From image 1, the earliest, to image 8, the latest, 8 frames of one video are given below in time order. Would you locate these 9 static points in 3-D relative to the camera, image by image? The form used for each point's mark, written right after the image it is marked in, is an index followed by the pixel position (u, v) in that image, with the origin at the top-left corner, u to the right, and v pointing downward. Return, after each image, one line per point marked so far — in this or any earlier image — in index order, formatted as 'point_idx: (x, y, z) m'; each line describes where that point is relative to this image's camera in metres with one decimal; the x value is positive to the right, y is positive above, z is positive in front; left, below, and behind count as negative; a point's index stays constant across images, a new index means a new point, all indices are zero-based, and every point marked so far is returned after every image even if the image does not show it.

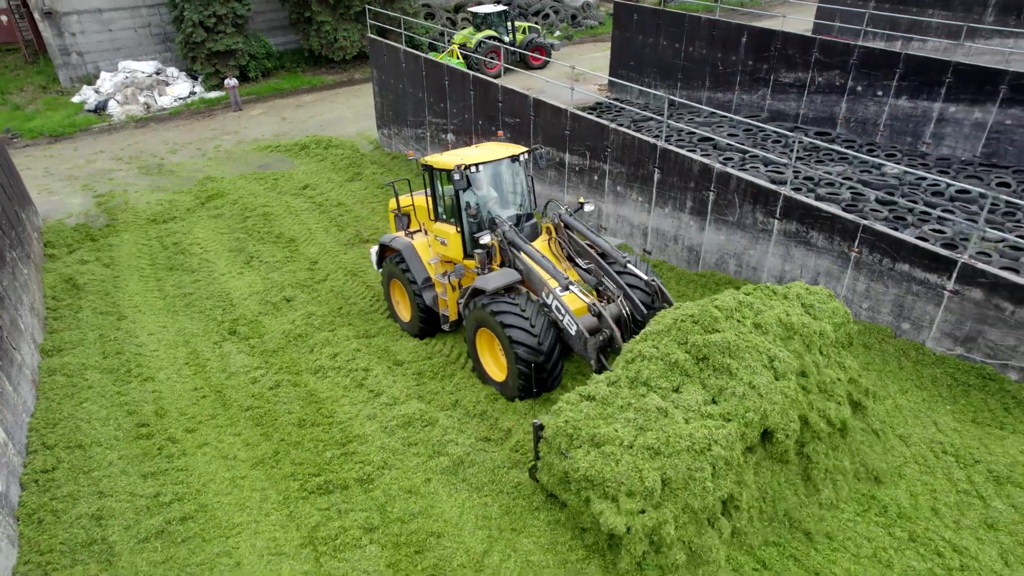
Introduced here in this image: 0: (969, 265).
0: (+3.7, +0.2, +5.7) m
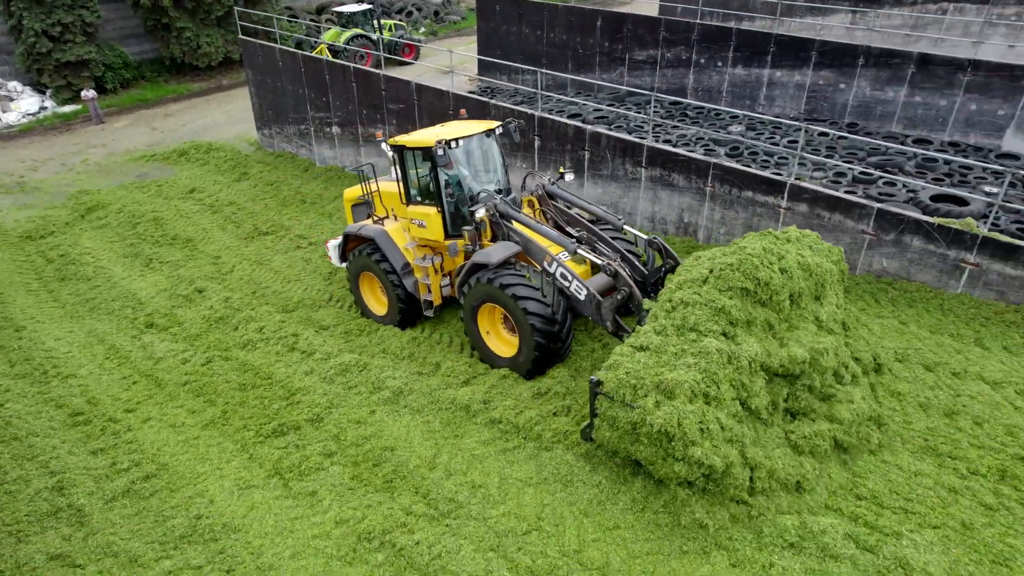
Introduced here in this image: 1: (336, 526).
0: (+2.9, +1.1, +7.1) m
1: (-1.2, -1.6, +4.6) m
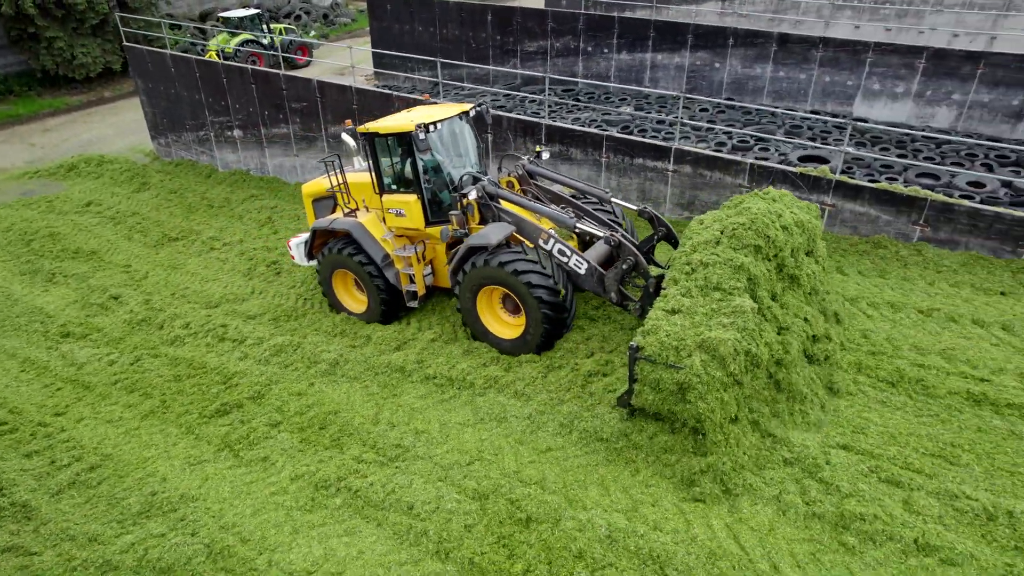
0: (+1.9, +1.6, +7.9) m
1: (-1.6, -1.4, +5.0) m
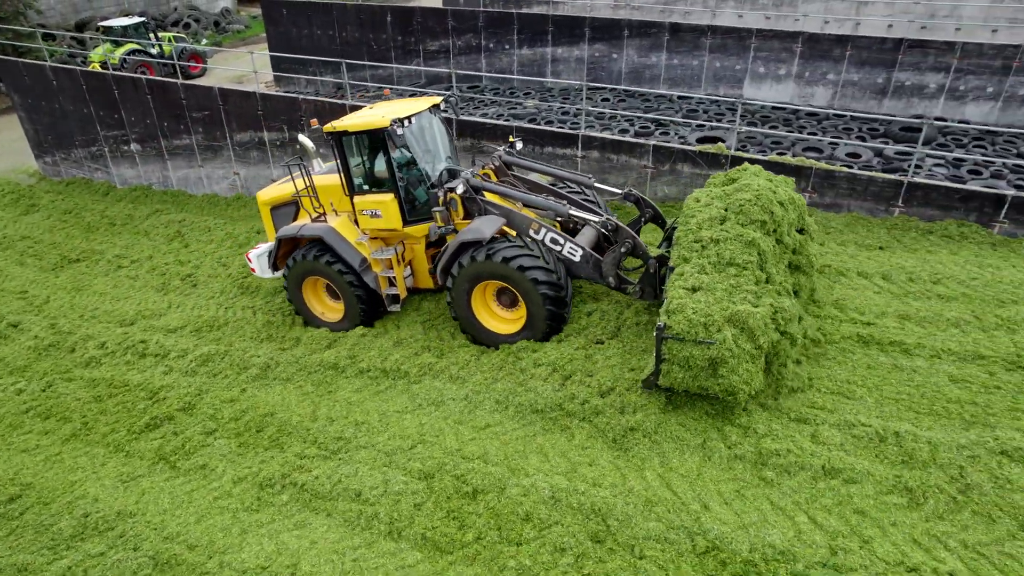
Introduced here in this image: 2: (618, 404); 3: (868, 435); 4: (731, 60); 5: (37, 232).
0: (+0.9, +1.8, +8.3) m
1: (-2.0, -1.4, +5.0) m
2: (+0.8, -0.8, +5.0) m
3: (+2.3, -0.9, +4.5) m
4: (+3.8, +4.0, +12.1) m
5: (-8.1, +1.0, +12.0) m
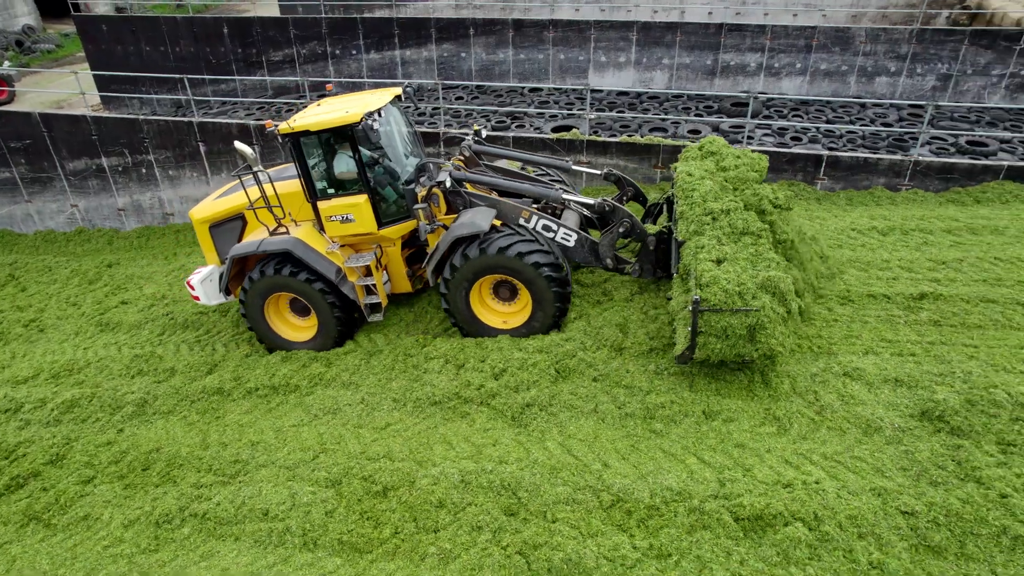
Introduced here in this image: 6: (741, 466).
0: (-0.8, +1.8, +8.4) m
1: (-2.6, -1.6, +4.7) m
2: (0.0, -0.7, +5.2) m
3: (+1.6, -0.6, +5.0) m
4: (+1.1, +4.3, +12.7) m
5: (-10.2, -0.1, +10.4) m
6: (+1.4, -1.1, +4.2) m
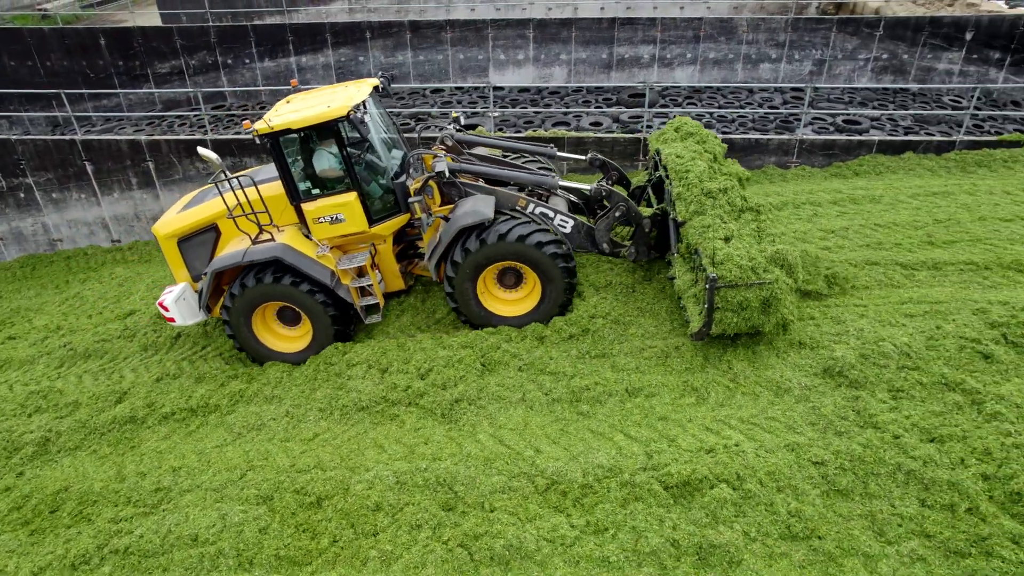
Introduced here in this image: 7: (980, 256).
0: (-1.9, +1.8, +8.3) m
1: (-3.0, -1.8, +4.4) m
2: (-0.6, -0.7, +5.3) m
3: (+1.1, -0.5, +5.3) m
4: (-0.7, +4.3, +12.8) m
5: (-11.3, -0.9, +9.2) m
6: (+1.0, -1.0, +4.4) m
7: (+4.2, +0.3, +6.3) m
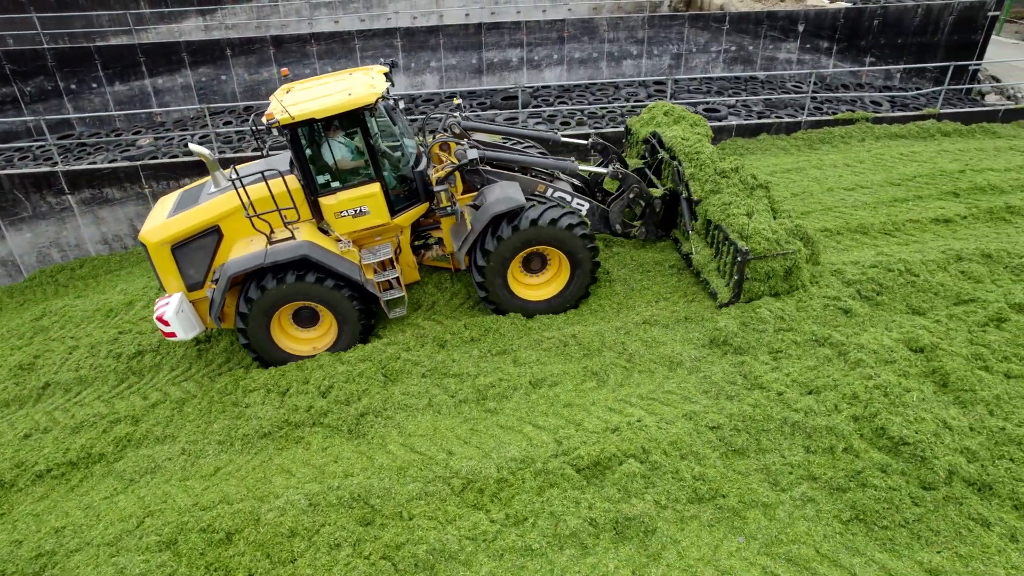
0: (-3.3, +1.5, +8.0) m
1: (-3.4, -2.1, +3.9) m
2: (-1.3, -0.8, +5.2) m
3: (+0.3, -0.4, +5.4) m
4: (-3.1, +4.0, +12.6) m
5: (-12.4, -2.1, +7.4) m
6: (+0.4, -0.9, +4.6) m
7: (+3.2, +0.6, +6.9) m
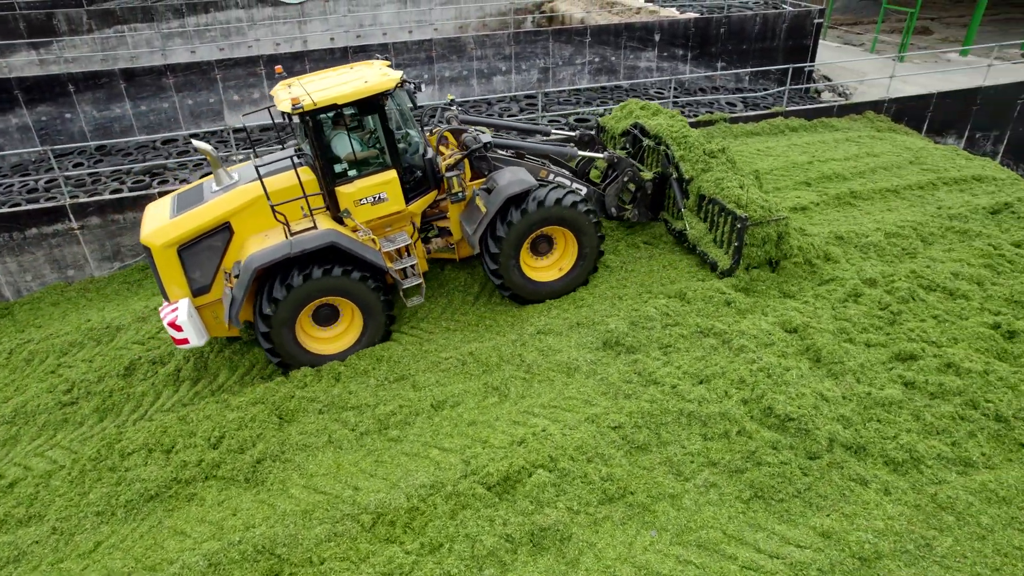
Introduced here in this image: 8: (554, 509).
0: (-4.6, +0.9, +7.4) m
1: (-3.7, -2.6, +3.3) m
2: (-1.9, -1.1, +4.9) m
3: (-0.5, -0.6, +5.4) m
4: (-5.4, +3.3, +12.0) m
5: (-13.1, -3.6, +5.3) m
6: (-0.2, -1.0, +4.6) m
7: (+2.0, +0.7, +7.3) m
8: (+0.2, -1.3, +4.0) m
